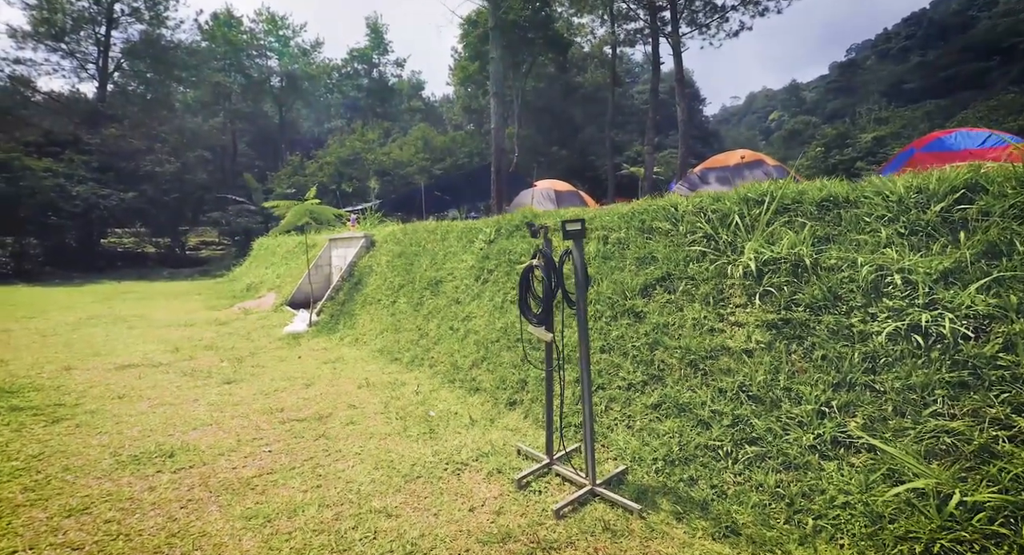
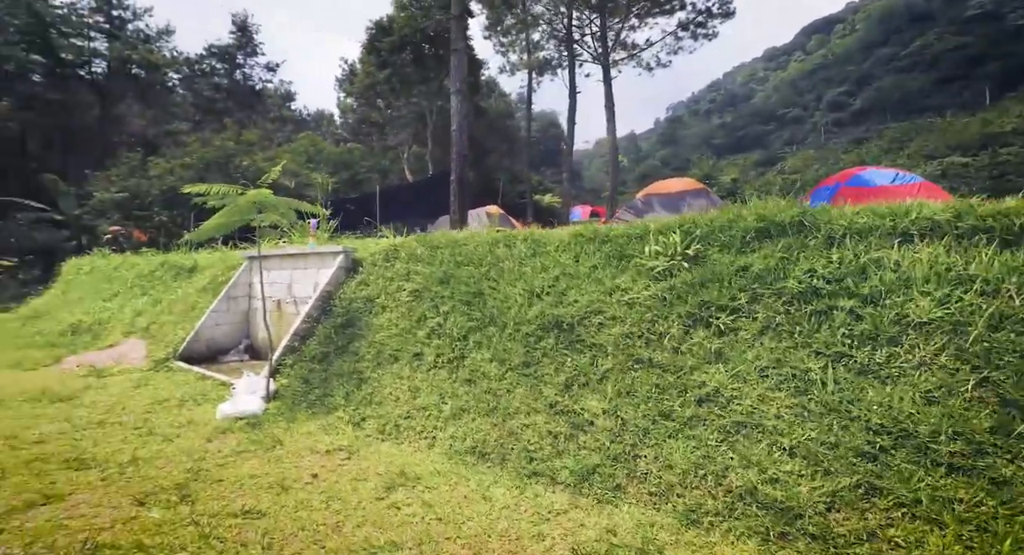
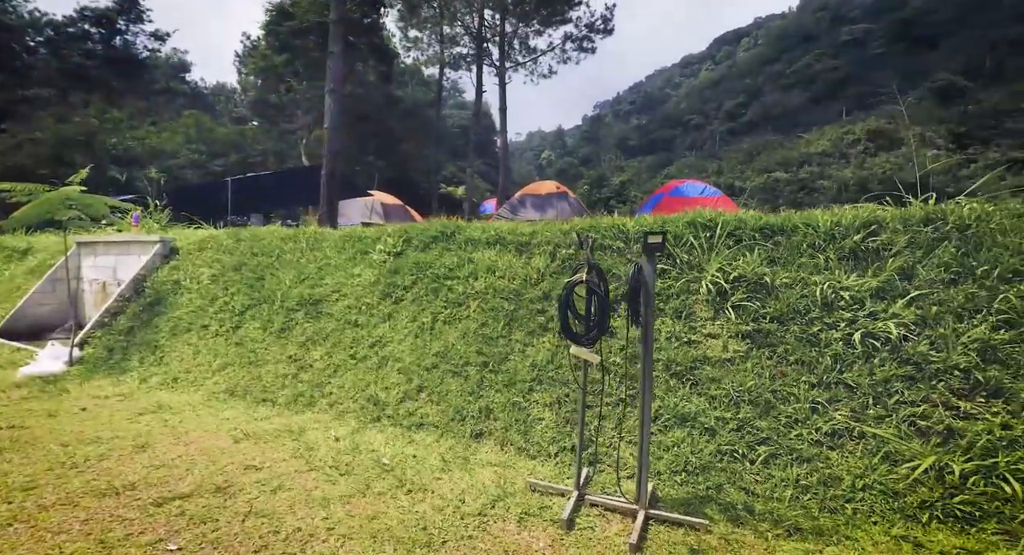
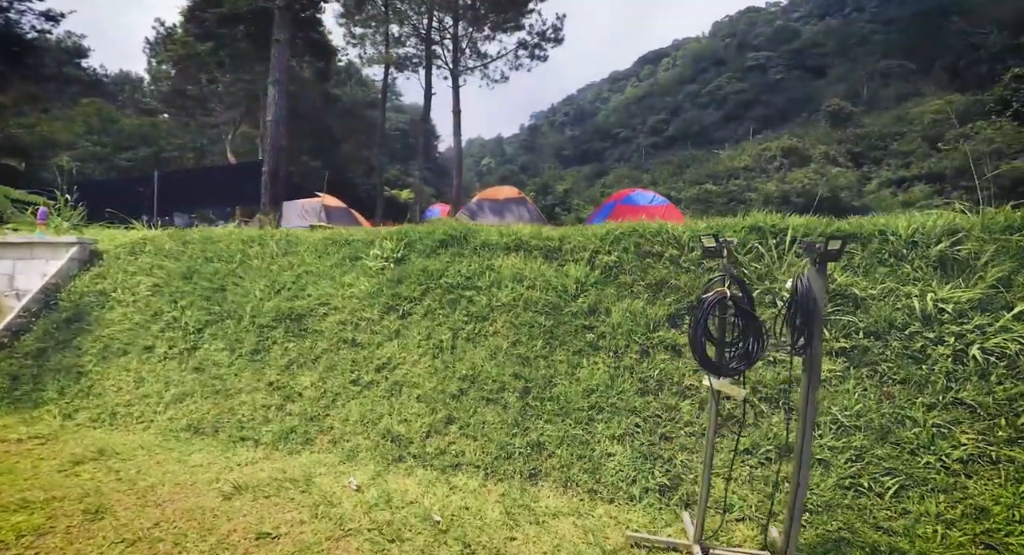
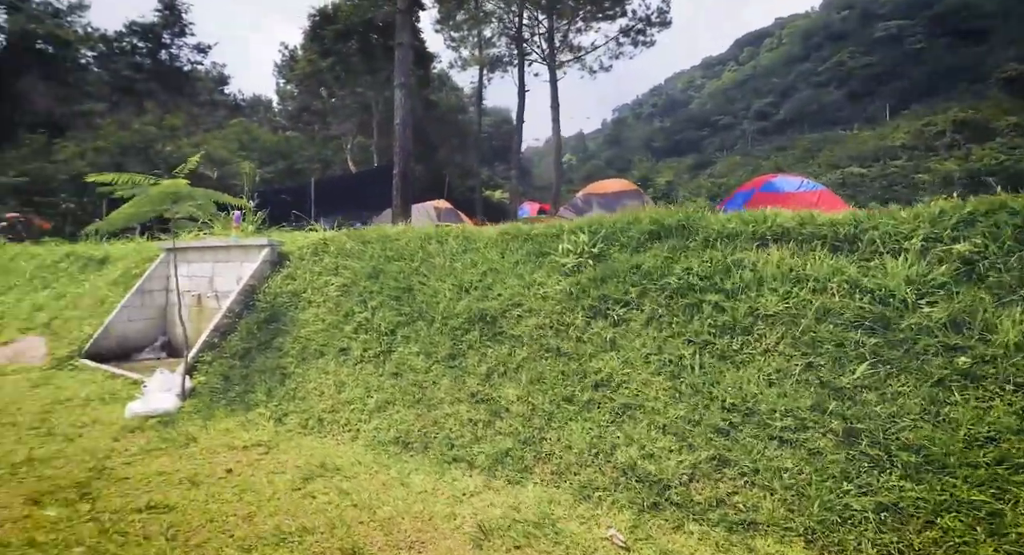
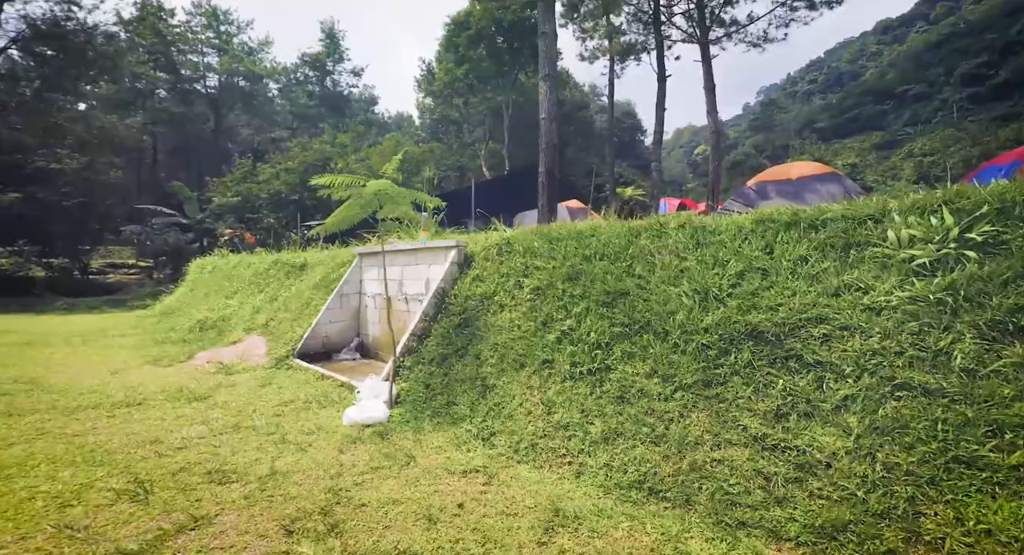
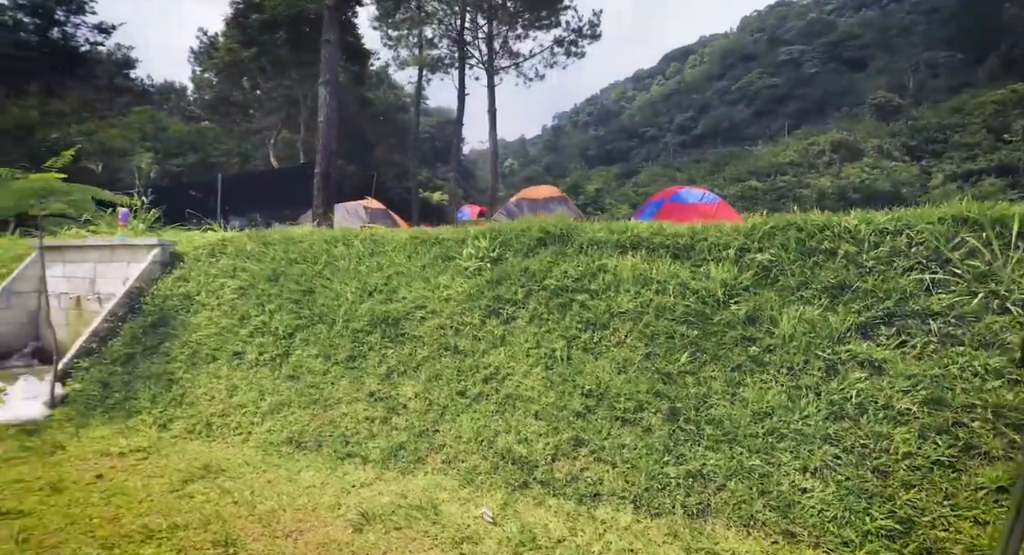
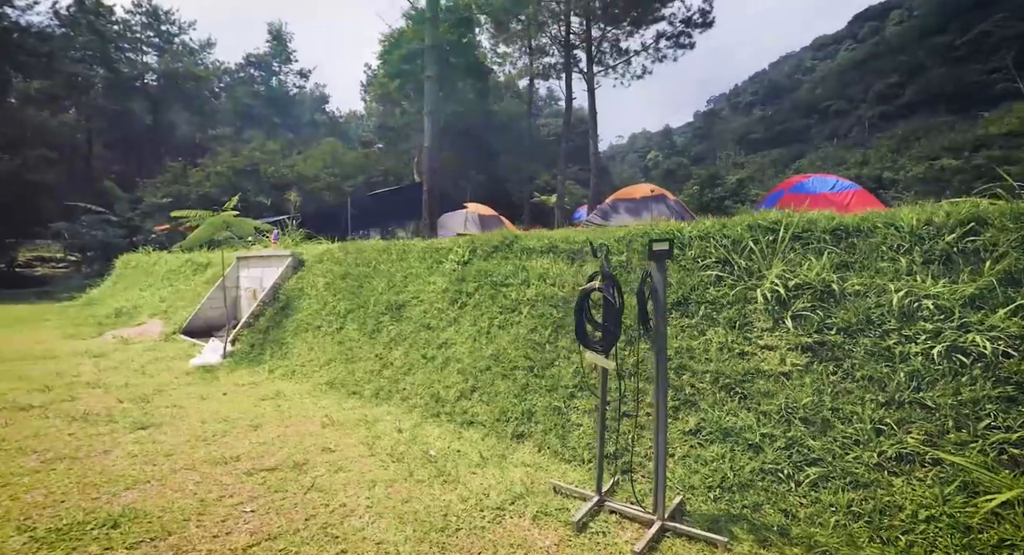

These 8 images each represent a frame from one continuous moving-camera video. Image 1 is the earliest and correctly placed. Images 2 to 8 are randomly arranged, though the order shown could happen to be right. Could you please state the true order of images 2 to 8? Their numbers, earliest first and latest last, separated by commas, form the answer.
8, 3, 4, 7, 5, 2, 6
